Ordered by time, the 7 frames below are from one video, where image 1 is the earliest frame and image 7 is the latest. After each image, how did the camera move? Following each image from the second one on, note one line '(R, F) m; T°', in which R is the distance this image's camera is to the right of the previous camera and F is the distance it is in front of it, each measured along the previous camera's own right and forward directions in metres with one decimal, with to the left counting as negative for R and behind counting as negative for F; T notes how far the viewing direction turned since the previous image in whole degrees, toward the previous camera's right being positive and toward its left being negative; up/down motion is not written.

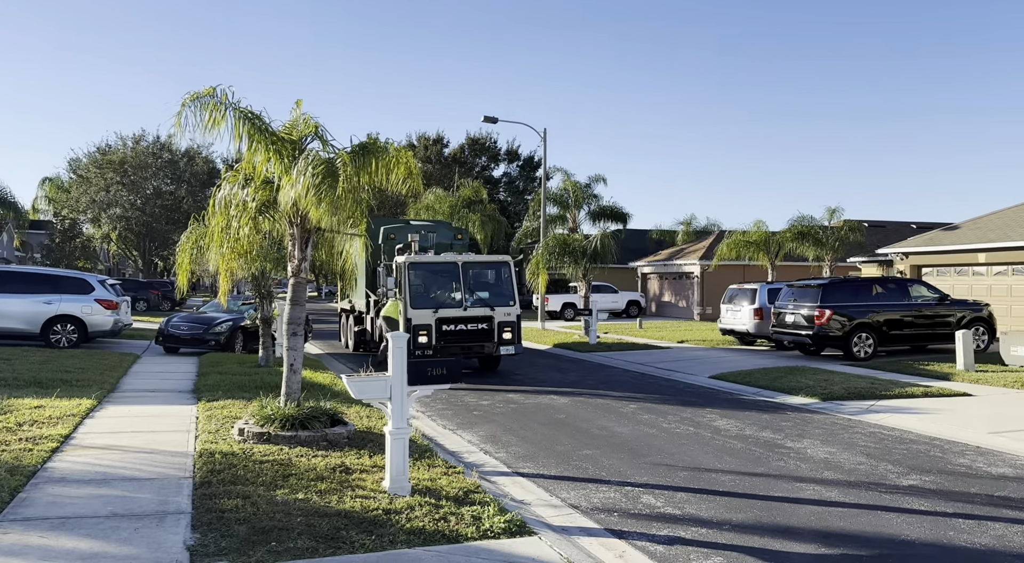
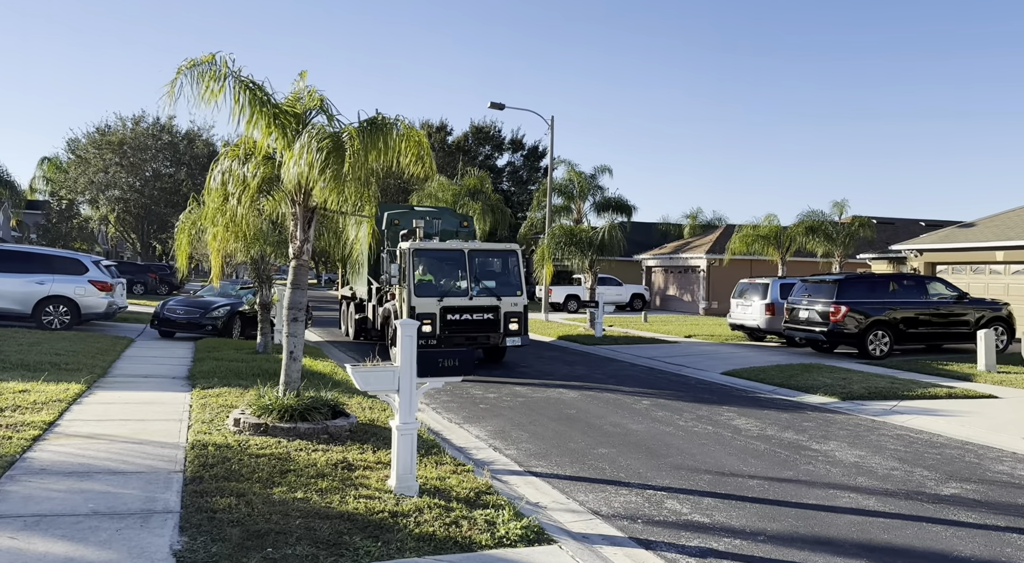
(-0.2, +0.5) m; 0°
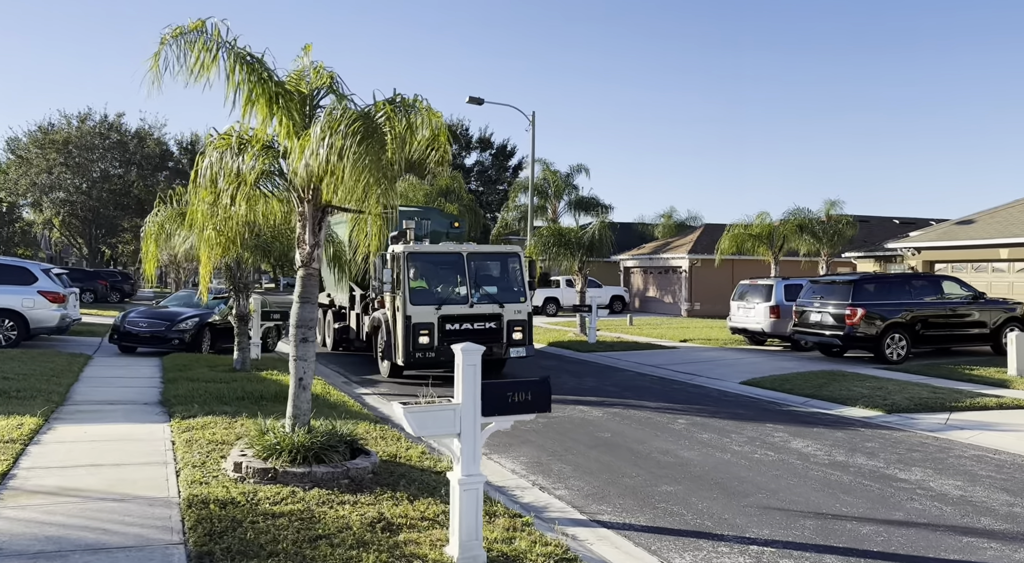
(-0.8, +1.3) m; +3°
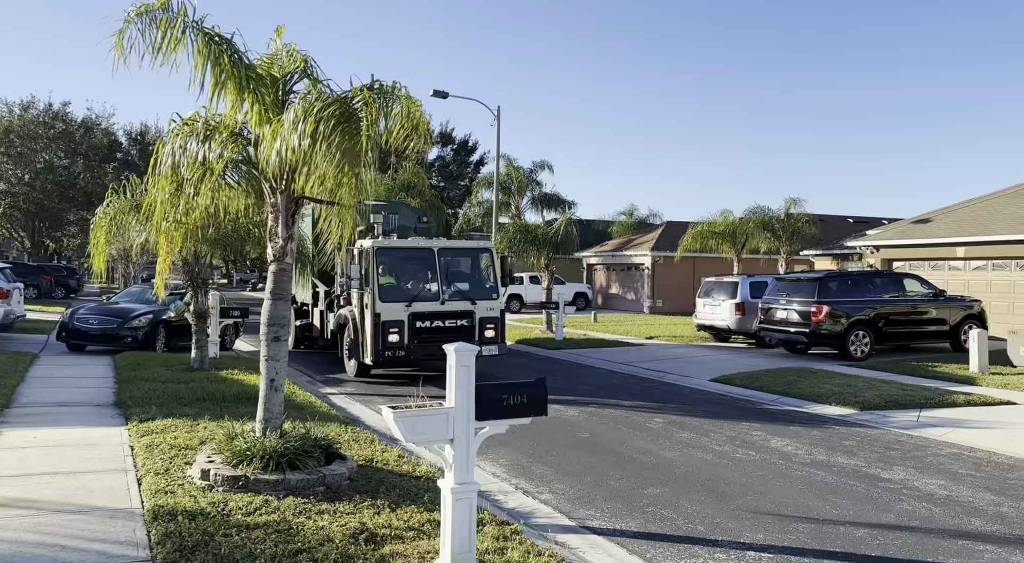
(-0.2, +0.3) m; +3°
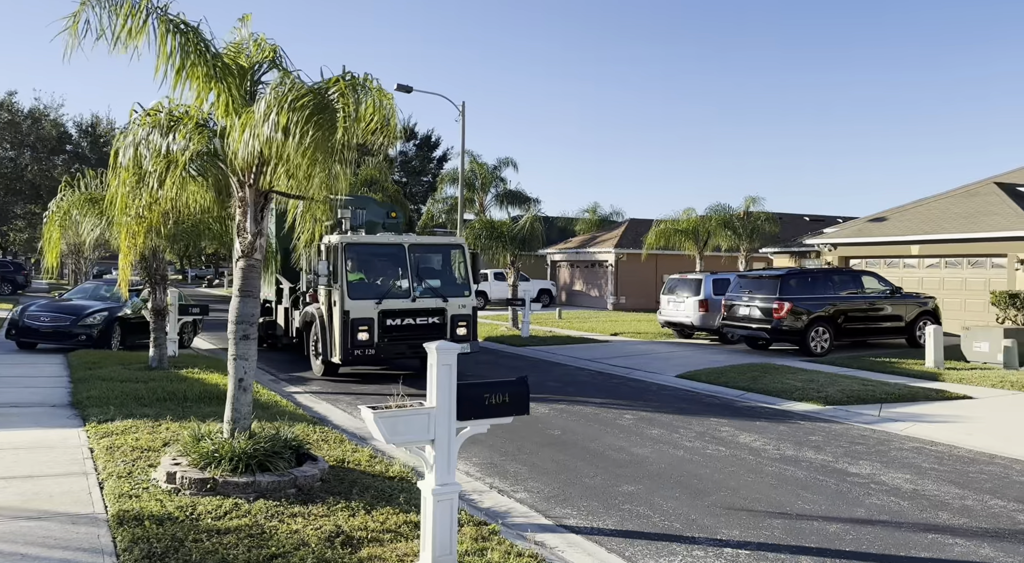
(-0.1, 0.0) m; +3°
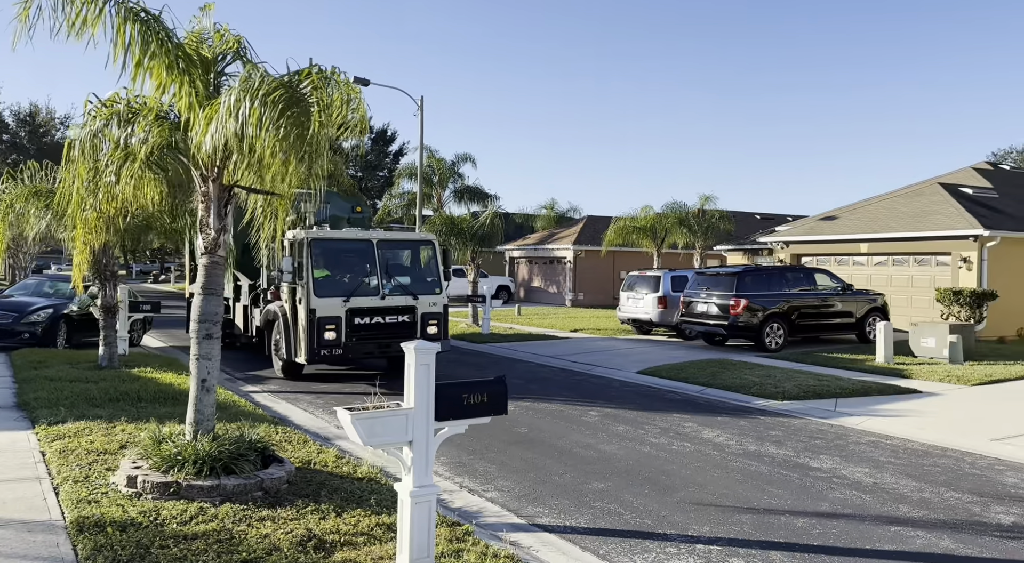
(-0.1, 0.0) m; +3°
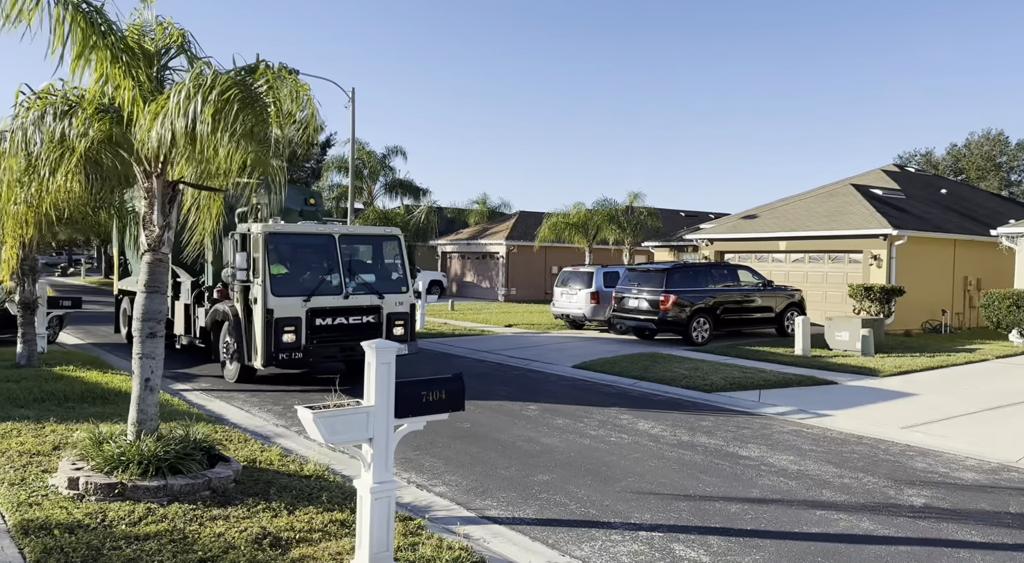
(-0.2, -0.2) m; +5°
